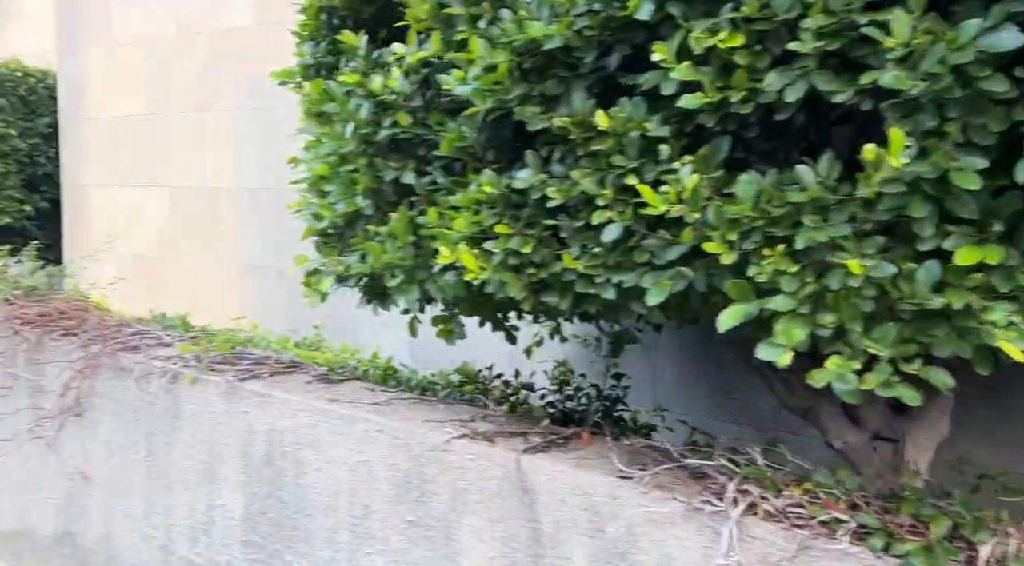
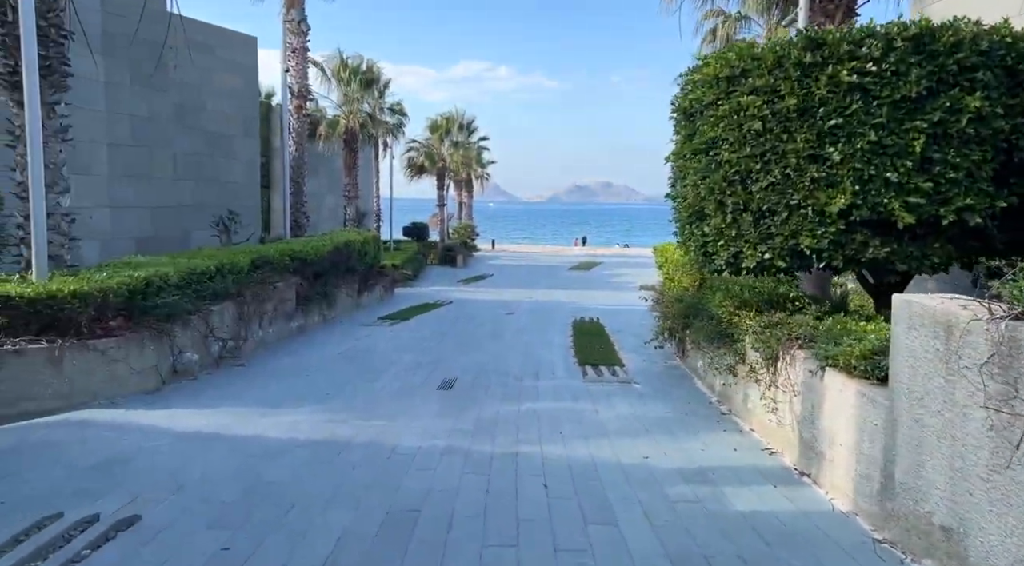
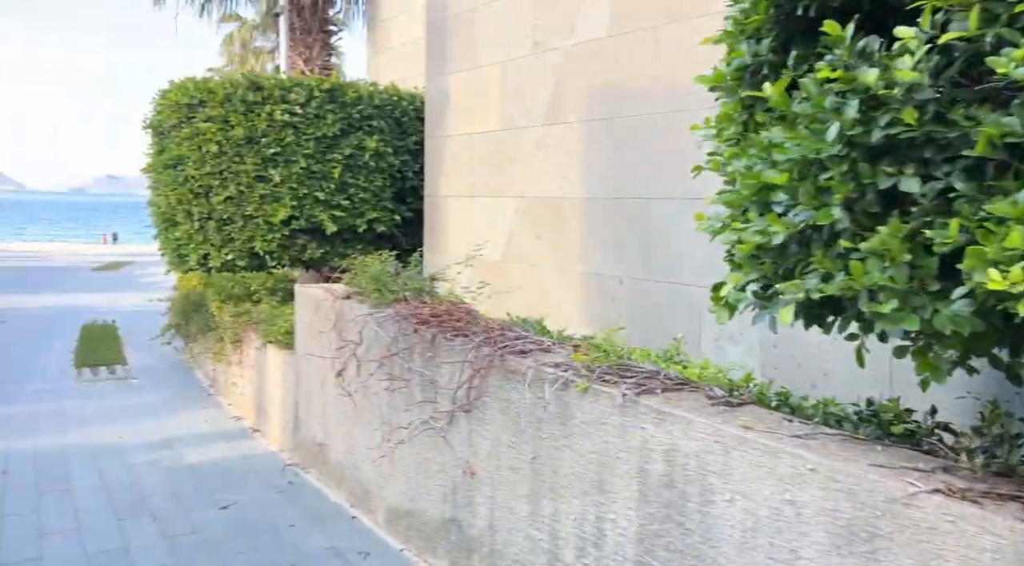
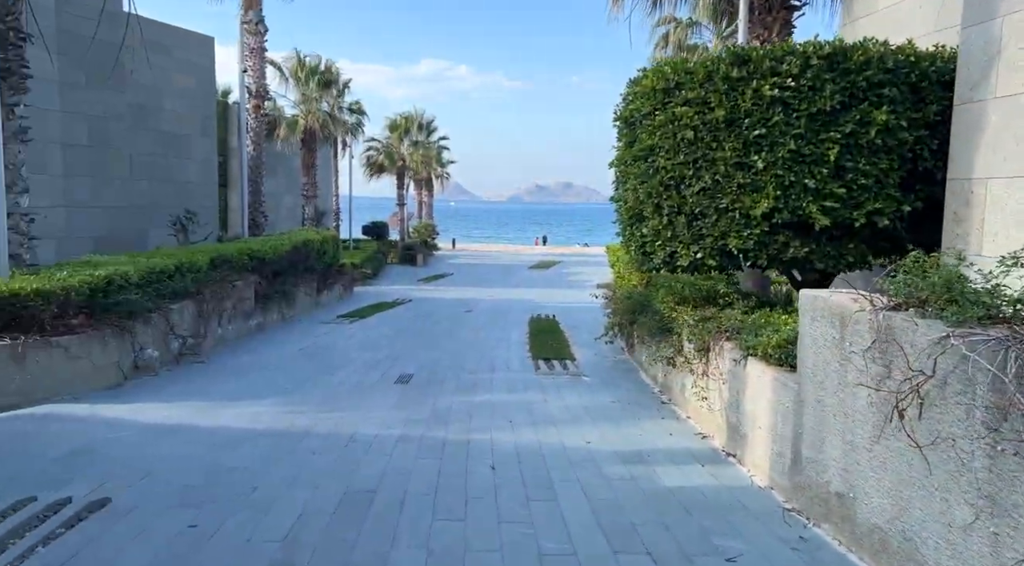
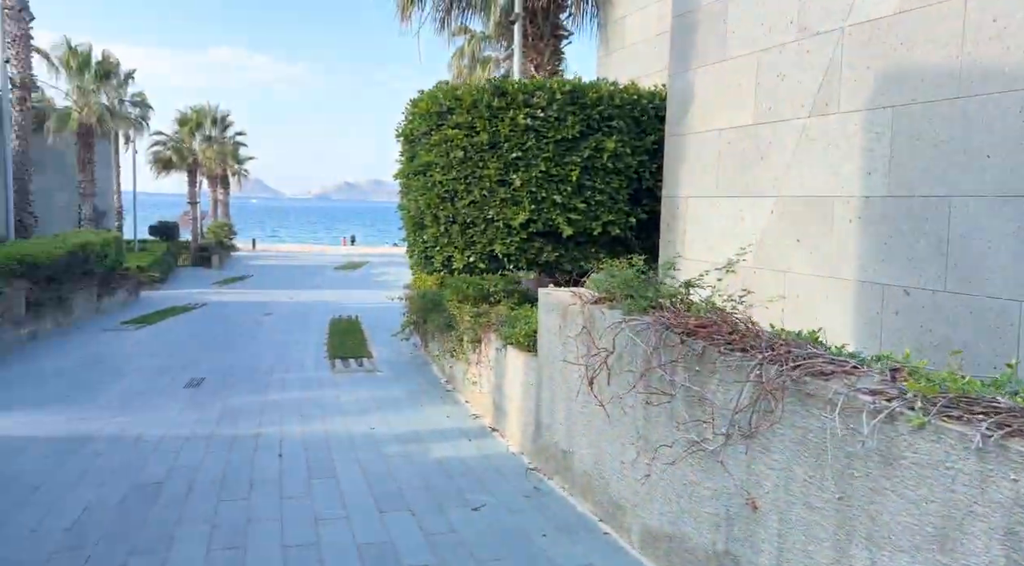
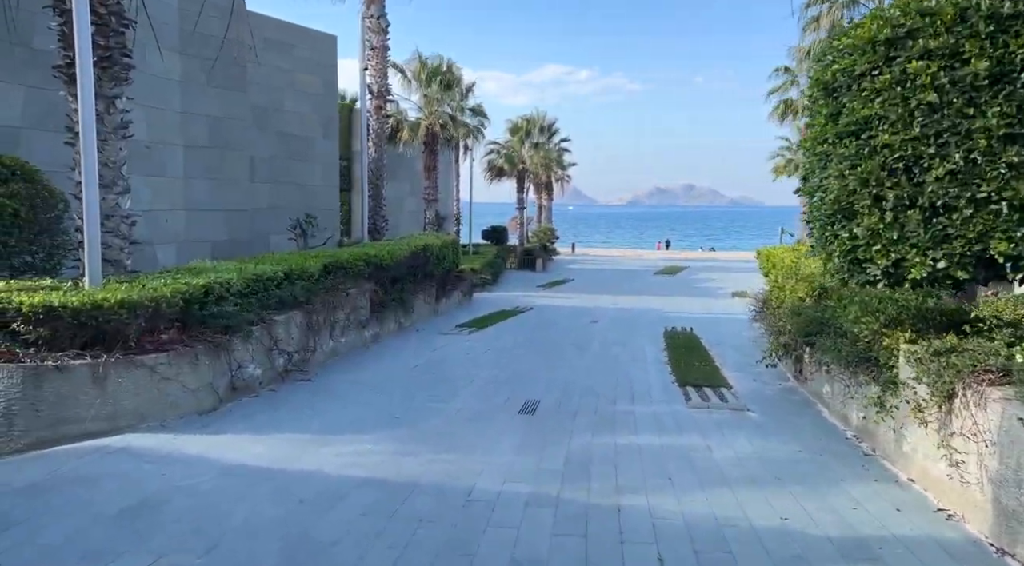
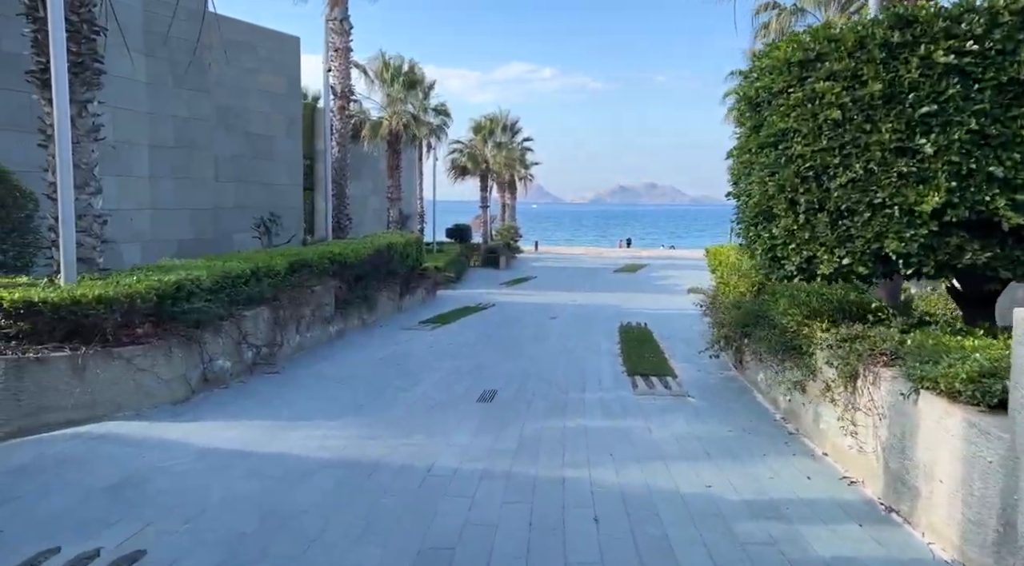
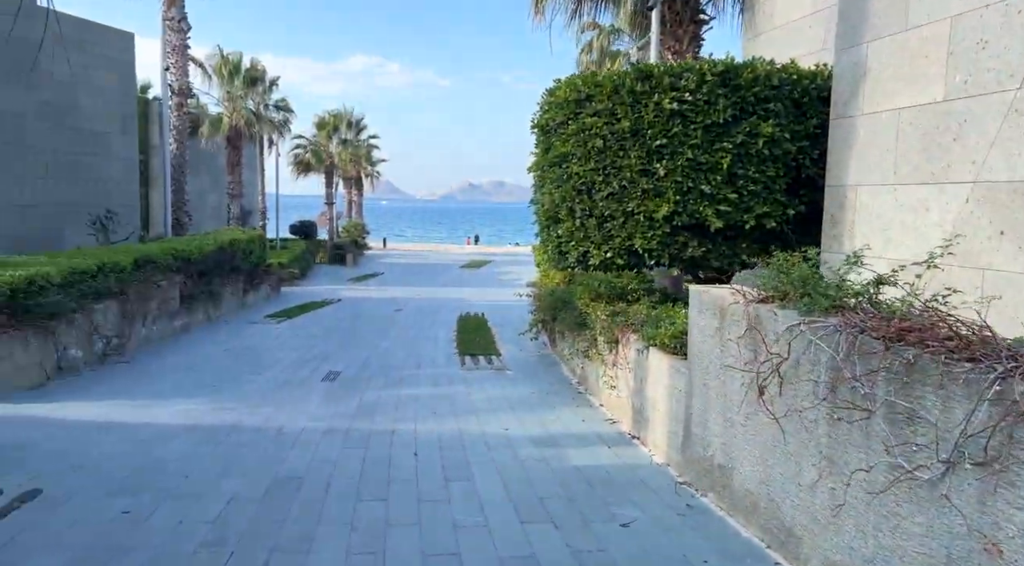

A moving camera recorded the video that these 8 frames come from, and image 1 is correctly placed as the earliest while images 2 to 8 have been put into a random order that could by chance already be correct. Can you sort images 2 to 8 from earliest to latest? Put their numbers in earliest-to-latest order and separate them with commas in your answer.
3, 5, 8, 4, 2, 7, 6
